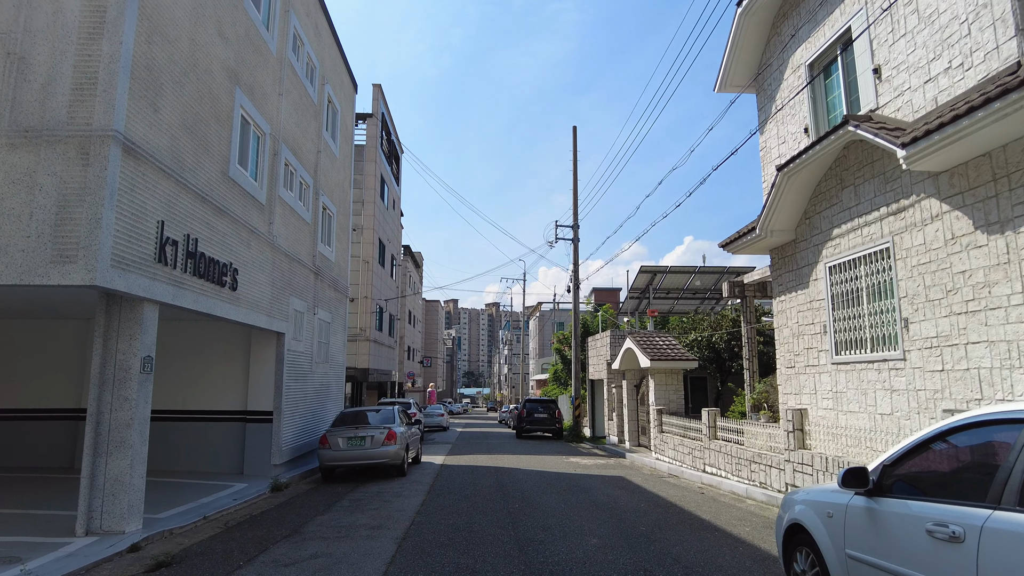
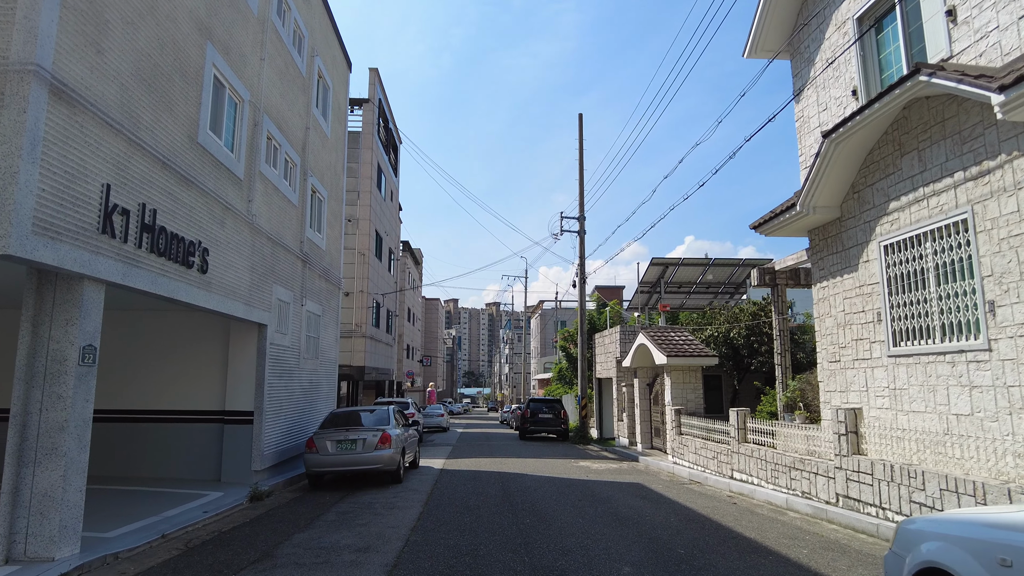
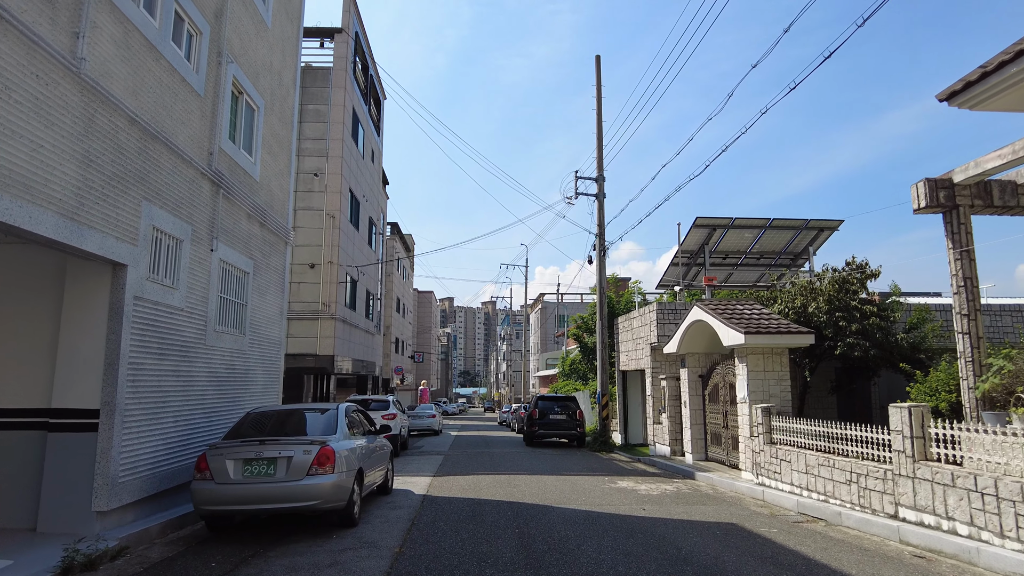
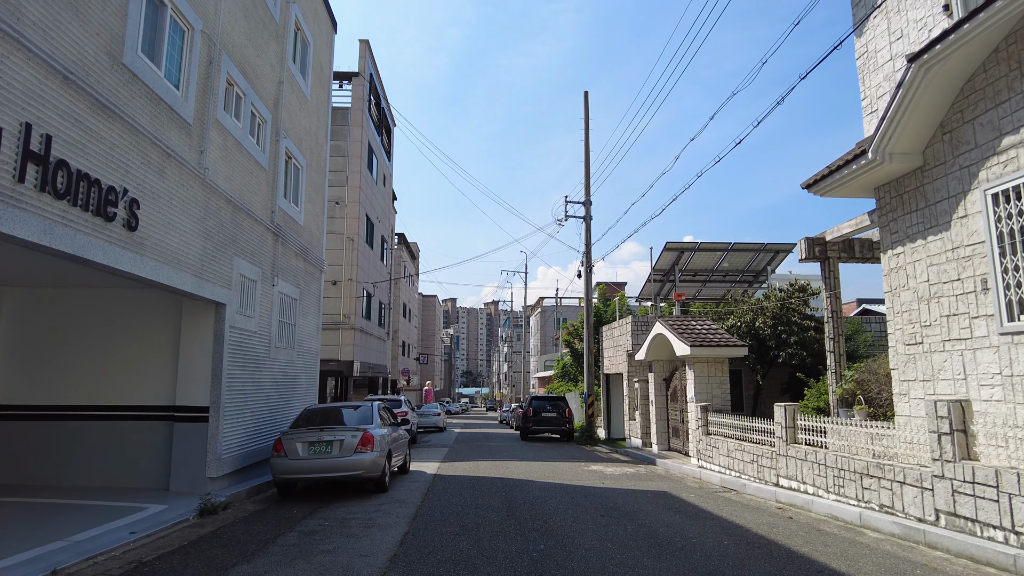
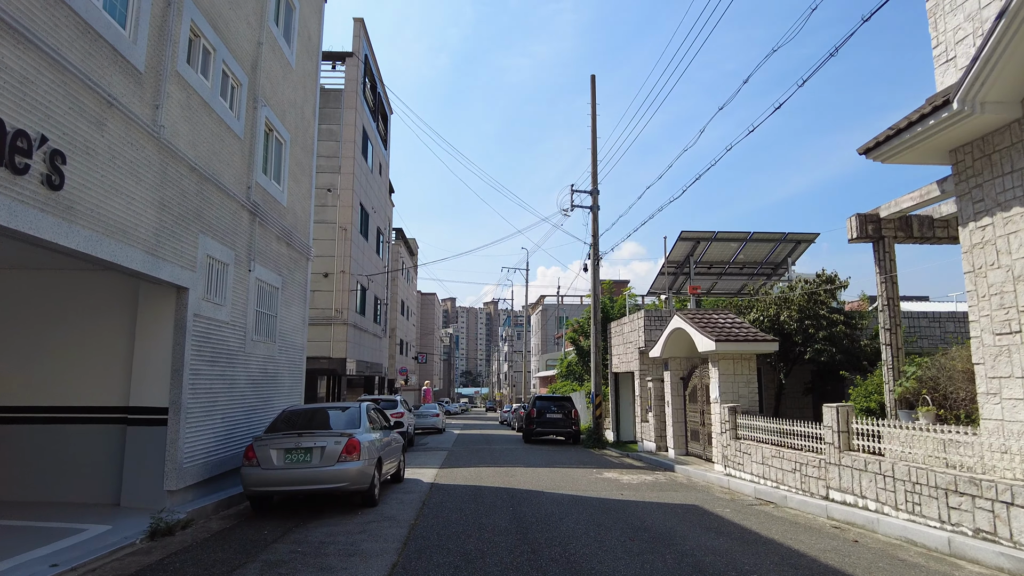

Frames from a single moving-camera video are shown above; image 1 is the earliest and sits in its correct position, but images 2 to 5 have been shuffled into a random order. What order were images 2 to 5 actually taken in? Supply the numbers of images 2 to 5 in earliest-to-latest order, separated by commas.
2, 4, 5, 3
